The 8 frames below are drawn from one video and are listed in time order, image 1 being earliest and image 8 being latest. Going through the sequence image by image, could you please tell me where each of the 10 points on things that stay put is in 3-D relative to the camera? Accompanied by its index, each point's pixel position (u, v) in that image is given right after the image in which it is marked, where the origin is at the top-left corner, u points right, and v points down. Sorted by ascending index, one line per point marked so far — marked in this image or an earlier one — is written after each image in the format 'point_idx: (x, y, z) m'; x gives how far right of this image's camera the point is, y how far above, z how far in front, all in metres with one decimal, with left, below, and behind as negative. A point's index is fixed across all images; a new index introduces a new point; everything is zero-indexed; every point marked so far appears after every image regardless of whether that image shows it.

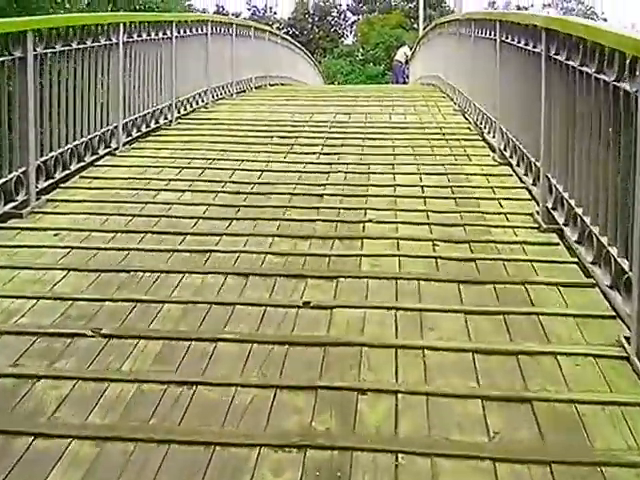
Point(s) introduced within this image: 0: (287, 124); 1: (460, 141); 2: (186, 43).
0: (-0.2, +0.7, +8.6) m
1: (+0.8, +0.6, +7.6) m
2: (-1.0, +1.4, +9.9) m
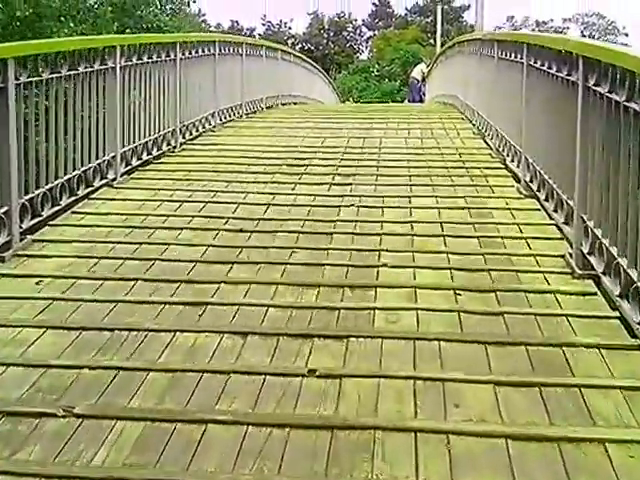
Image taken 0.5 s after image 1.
0: (-0.1, +0.5, +8.2) m
1: (+0.8, +0.4, +7.1) m
2: (-0.9, +1.2, +9.4) m
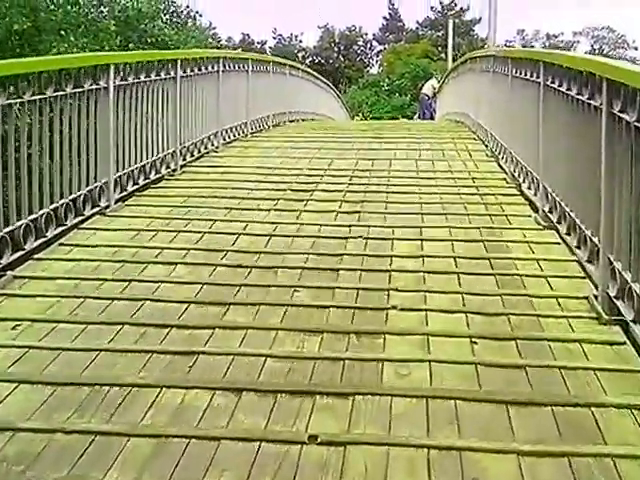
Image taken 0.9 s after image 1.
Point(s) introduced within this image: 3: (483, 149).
0: (-0.1, +0.4, +7.8) m
1: (+0.9, +0.2, +6.8) m
2: (-0.8, +1.1, +9.1) m
3: (+1.2, +0.7, +10.3) m
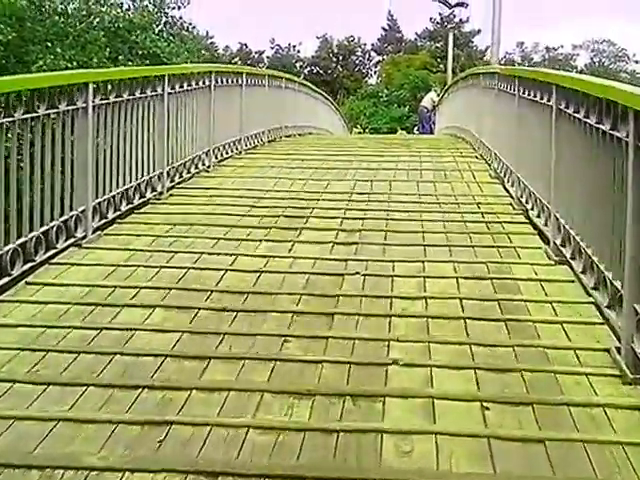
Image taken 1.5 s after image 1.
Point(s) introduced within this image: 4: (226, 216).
0: (-0.1, +0.2, +7.4) m
1: (+0.9, +0.1, +6.4) m
2: (-0.8, +0.9, +8.7) m
3: (+1.2, +0.6, +9.9) m
4: (-0.5, +0.1, +6.7) m
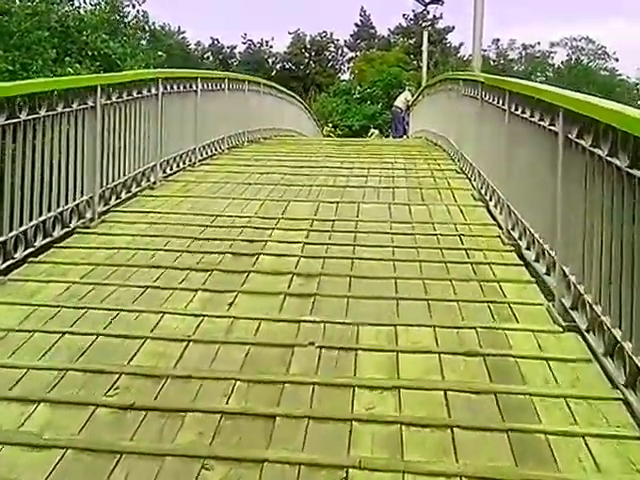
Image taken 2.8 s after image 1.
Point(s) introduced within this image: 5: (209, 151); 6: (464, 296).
0: (-0.3, +0.1, +6.3) m
1: (+0.7, -0.1, +5.3) m
2: (-1.1, +0.7, +7.6) m
3: (+0.9, +0.4, +8.8) m
4: (-0.7, 0.0, +5.6) m
5: (-0.9, +0.8, +11.4) m
6: (+0.5, -0.2, +4.6) m
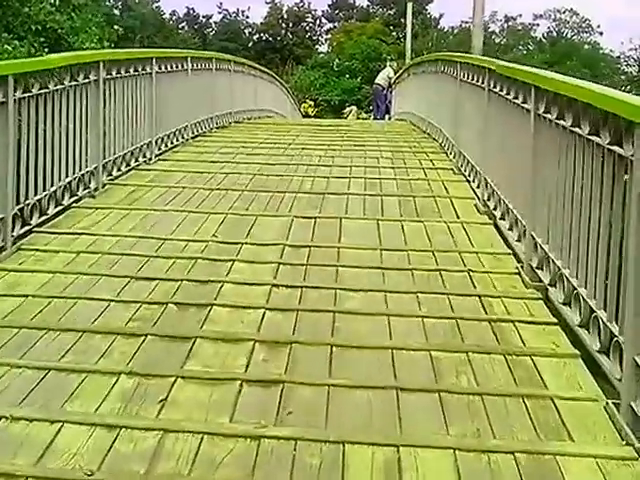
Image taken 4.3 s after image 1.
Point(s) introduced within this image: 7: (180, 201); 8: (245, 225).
0: (-0.4, 0.0, +5.1) m
1: (+0.6, -0.2, +4.0) m
2: (-1.2, +0.7, +6.3) m
3: (+0.8, +0.3, +7.5) m
4: (-0.7, -0.2, +4.3) m
5: (-1.1, +0.8, +10.1) m
6: (+0.4, -0.4, +3.3) m
7: (-0.7, +0.2, +6.5) m
8: (-0.3, +0.1, +5.7) m
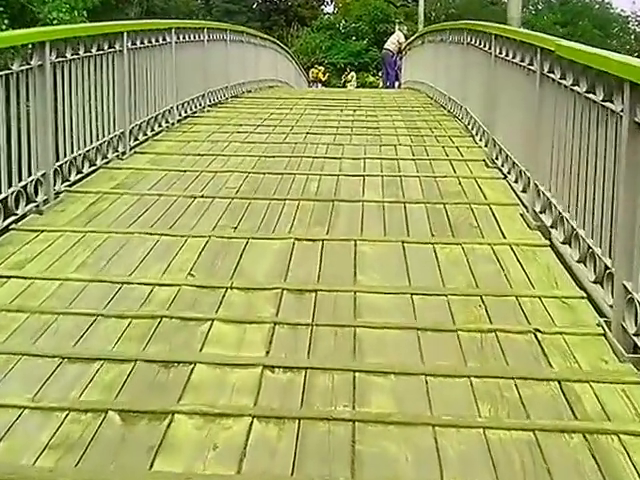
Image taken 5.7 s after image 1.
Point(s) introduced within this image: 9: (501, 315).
0: (-0.4, -0.2, +3.7) m
1: (+0.6, -0.4, +2.7) m
2: (-1.2, +0.5, +4.9) m
3: (+0.8, +0.3, +6.2) m
4: (-0.7, -0.3, +3.0) m
5: (-1.1, +0.8, +8.8) m
6: (+0.4, -0.5, +2.0) m
7: (-0.6, +0.1, +5.2) m
8: (-0.3, -0.1, +4.4) m
9: (+0.5, -0.2, +3.7) m
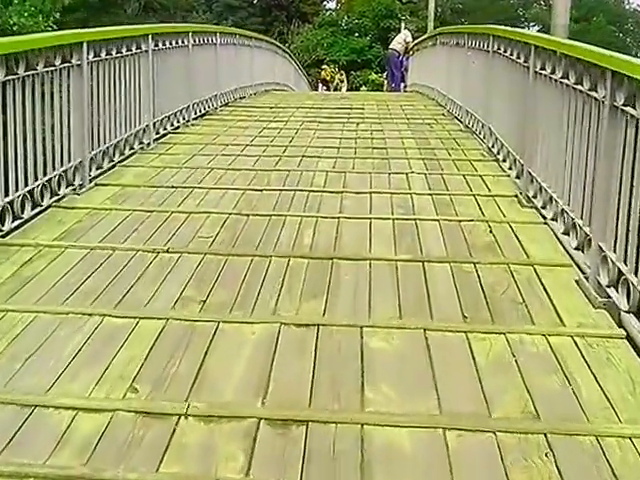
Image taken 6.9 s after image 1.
0: (-0.4, -0.4, +2.5) m
1: (+0.6, -0.6, +1.5) m
2: (-1.2, +0.3, +3.7) m
3: (+0.8, +0.1, +5.0) m
4: (-0.7, -0.5, +1.8) m
5: (-1.1, +0.6, +7.6) m
6: (+0.4, -0.8, +0.8) m
7: (-0.7, -0.1, +4.0) m
8: (-0.3, -0.3, +3.2) m
9: (+0.5, -0.4, +2.5) m
